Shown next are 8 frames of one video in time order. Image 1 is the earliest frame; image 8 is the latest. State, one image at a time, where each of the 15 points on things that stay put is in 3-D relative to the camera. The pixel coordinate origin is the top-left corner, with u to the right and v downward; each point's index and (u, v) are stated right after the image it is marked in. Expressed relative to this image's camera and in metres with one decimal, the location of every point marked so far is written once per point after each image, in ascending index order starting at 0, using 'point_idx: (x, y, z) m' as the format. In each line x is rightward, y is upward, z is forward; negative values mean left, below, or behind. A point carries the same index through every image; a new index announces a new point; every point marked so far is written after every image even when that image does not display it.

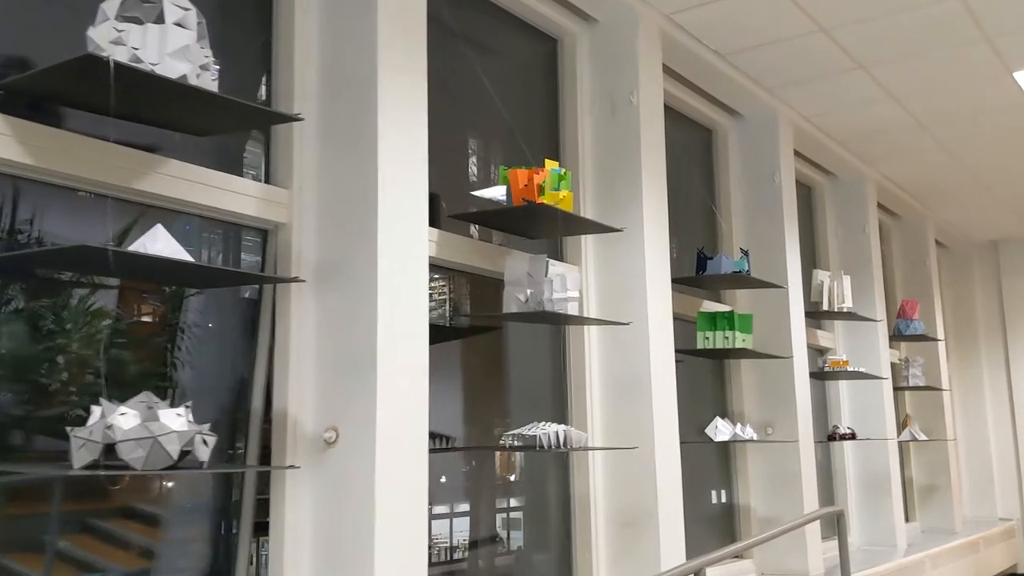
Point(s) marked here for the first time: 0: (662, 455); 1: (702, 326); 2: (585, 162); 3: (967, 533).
0: (+0.5, -0.6, +3.2) m
1: (+0.8, -0.2, +3.9) m
2: (+0.3, +0.4, +3.5) m
3: (+2.9, -1.5, +6.1) m
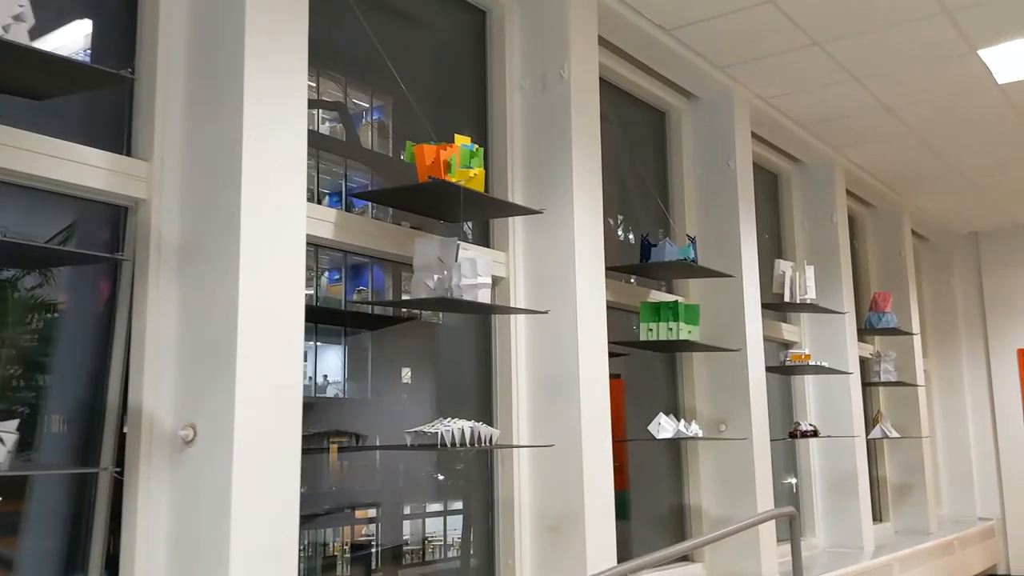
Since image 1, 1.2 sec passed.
0: (+0.2, -0.5, +3.0) m
1: (+0.5, -0.1, +3.7) m
2: (0.0, +0.5, +3.3) m
3: (+2.6, -1.5, +5.9) m
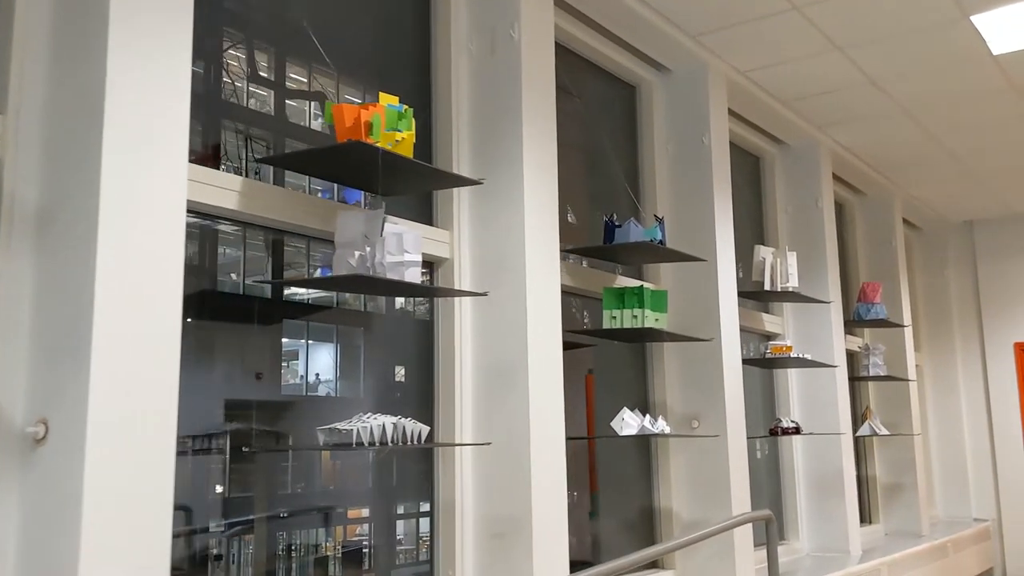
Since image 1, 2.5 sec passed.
0: (+0.1, -0.5, +2.7) m
1: (+0.3, -0.1, +3.4) m
2: (-0.2, +0.5, +3.0) m
3: (+2.4, -1.4, +5.6) m
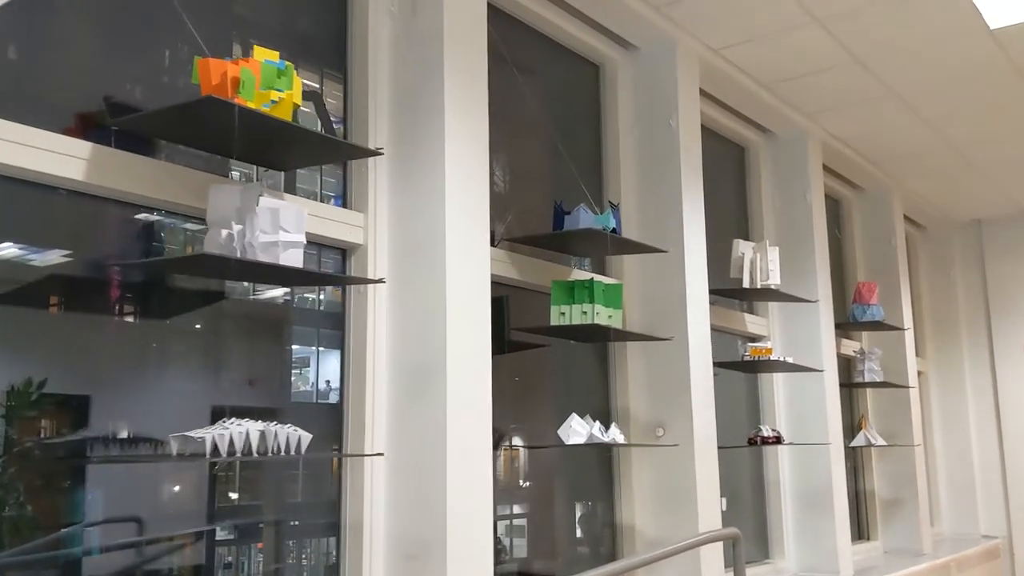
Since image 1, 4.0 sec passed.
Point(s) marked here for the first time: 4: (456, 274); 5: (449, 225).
0: (-0.1, -0.4, +2.4) m
1: (+0.1, 0.0, +3.0) m
2: (-0.4, +0.6, +2.6) m
3: (+2.3, -1.4, +5.3) m
4: (-0.1, 0.0, +2.5) m
5: (-0.2, +0.2, +2.4) m
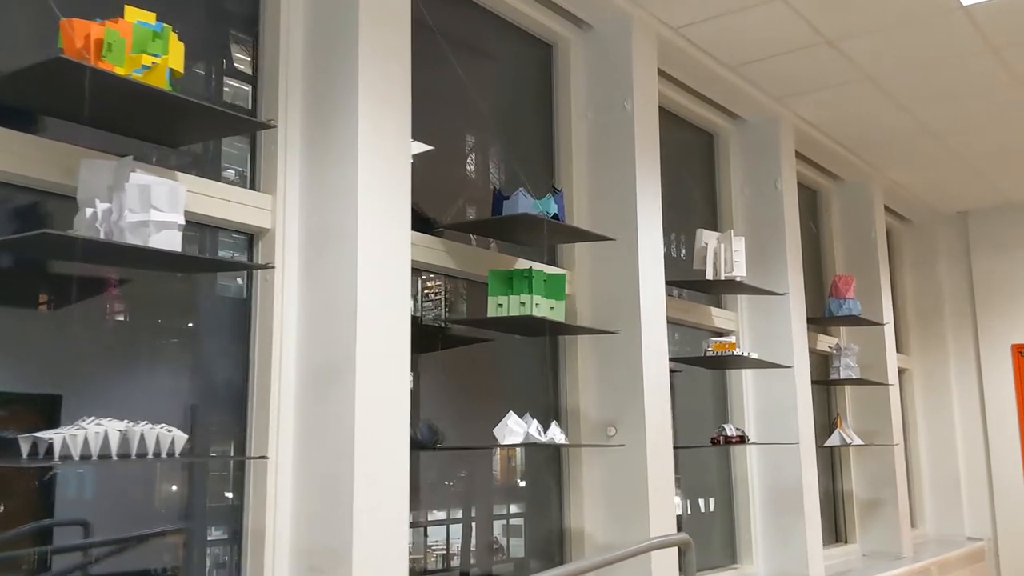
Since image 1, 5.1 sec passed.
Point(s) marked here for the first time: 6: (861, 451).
0: (-0.3, -0.4, +2.2) m
1: (-0.1, 0.0, +2.9) m
2: (-0.6, +0.6, +2.5) m
3: (+2.1, -1.4, +5.1) m
4: (-0.3, +0.1, +2.3) m
5: (-0.3, +0.2, +2.3) m
6: (+1.9, -0.9, +5.4) m
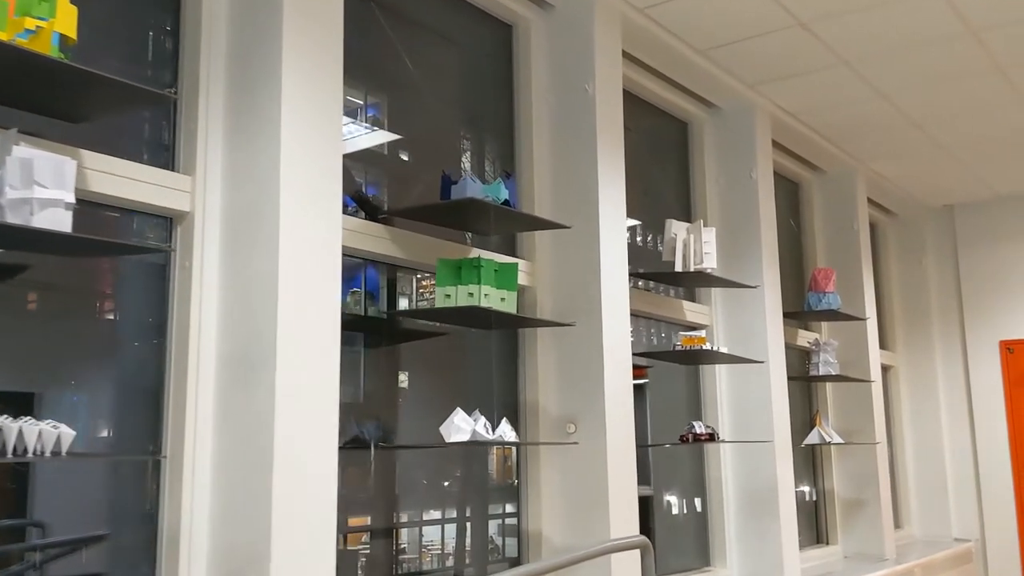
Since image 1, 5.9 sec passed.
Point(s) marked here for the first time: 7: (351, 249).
0: (-0.5, -0.4, +2.0) m
1: (-0.2, 0.0, +2.7) m
2: (-0.7, +0.6, +2.3) m
3: (+2.0, -1.4, +4.9) m
4: (-0.5, +0.1, +2.1) m
5: (-0.5, +0.2, +2.1) m
6: (+1.8, -0.9, +5.2) m
7: (-0.4, +0.1, +2.6) m
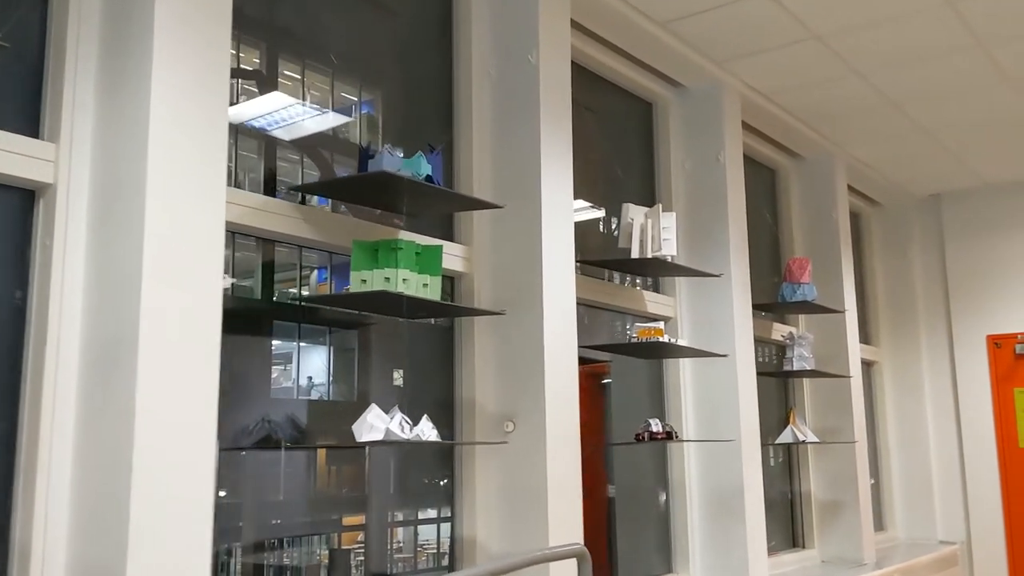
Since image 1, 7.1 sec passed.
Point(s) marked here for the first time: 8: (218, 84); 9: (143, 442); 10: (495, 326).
0: (-0.7, -0.3, +1.8) m
1: (-0.4, +0.1, +2.5) m
2: (-0.9, +0.7, +2.1) m
3: (+1.8, -1.3, +4.7) m
4: (-0.7, +0.1, +1.9) m
5: (-0.7, +0.3, +1.9) m
6: (+1.6, -0.8, +5.0) m
7: (-0.6, +0.1, +2.4) m
8: (-0.6, +0.4, +2.0) m
9: (-0.7, -0.3, +1.8) m
10: (0.0, -0.1, +3.0) m
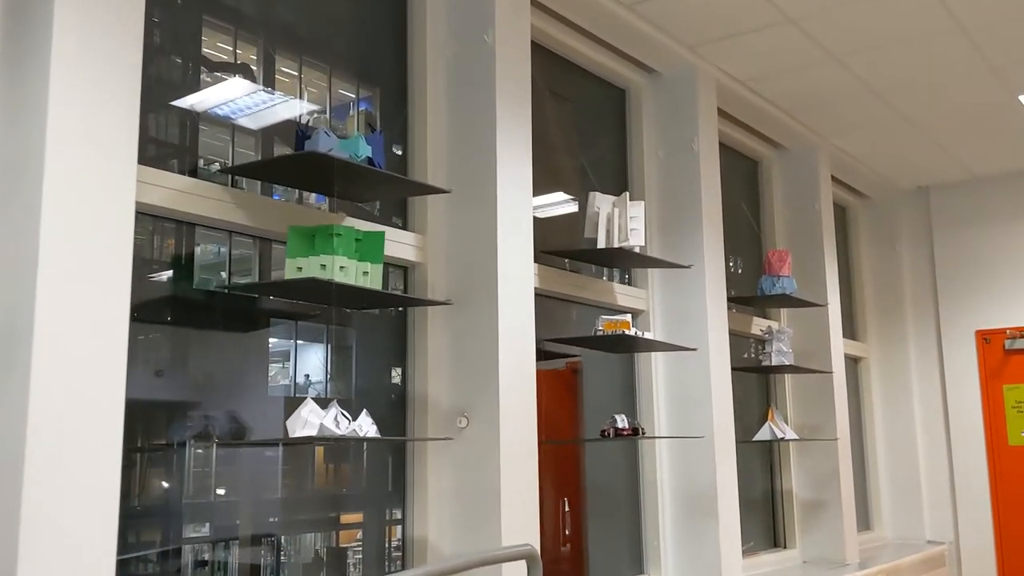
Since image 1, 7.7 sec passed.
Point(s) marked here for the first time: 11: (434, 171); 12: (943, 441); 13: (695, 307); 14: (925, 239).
0: (-0.8, -0.3, +1.7) m
1: (-0.5, +0.1, +2.3) m
2: (-1.0, +0.7, +1.9) m
3: (+1.6, -1.3, +4.6) m
4: (-0.8, +0.2, +1.8) m
5: (-0.8, +0.3, +1.7) m
6: (+1.4, -0.8, +4.8) m
7: (-0.8, +0.2, +2.2) m
8: (-0.8, +0.5, +1.9) m
9: (-0.8, -0.3, +1.7) m
10: (-0.2, -0.1, +2.9) m
11: (-0.2, +0.4, +3.0) m
12: (+2.5, -0.9, +5.7) m
13: (+0.7, -0.1, +3.8) m
14: (+2.5, +0.3, +6.0) m
